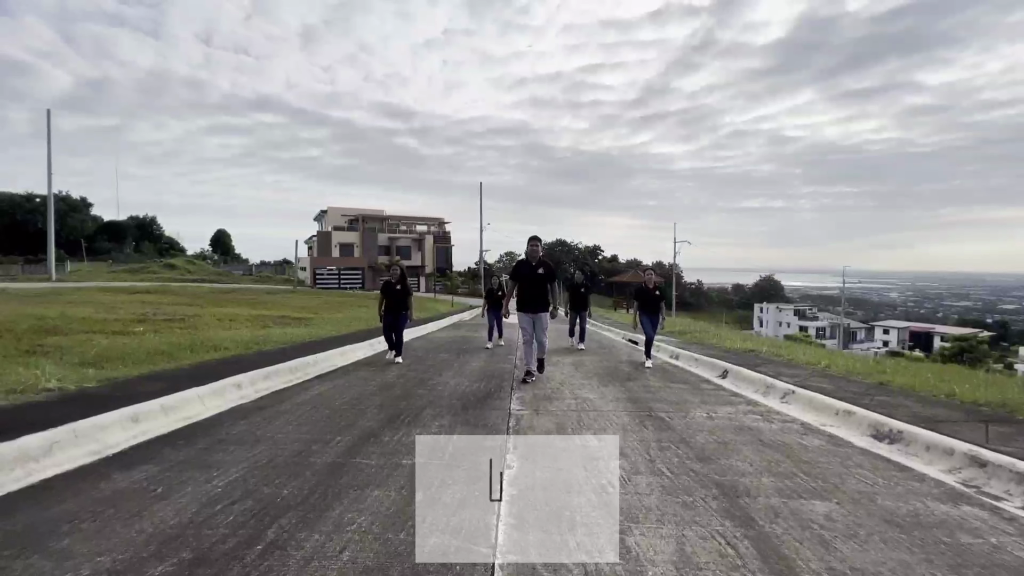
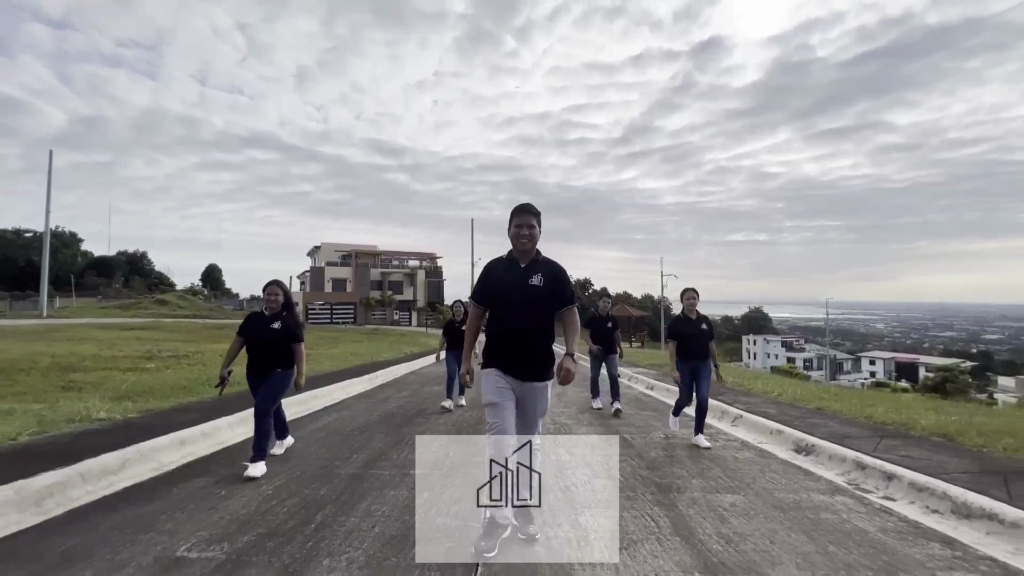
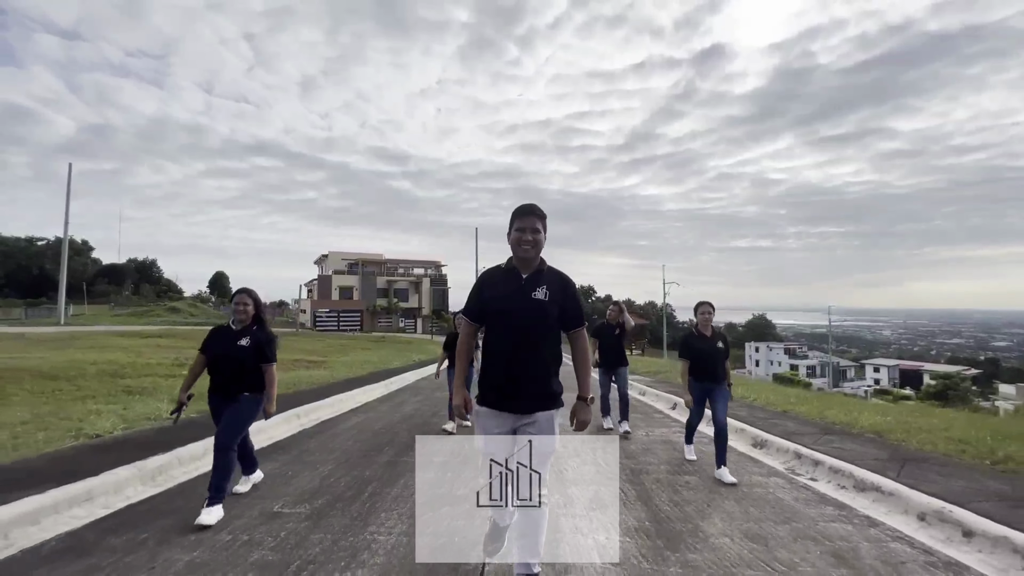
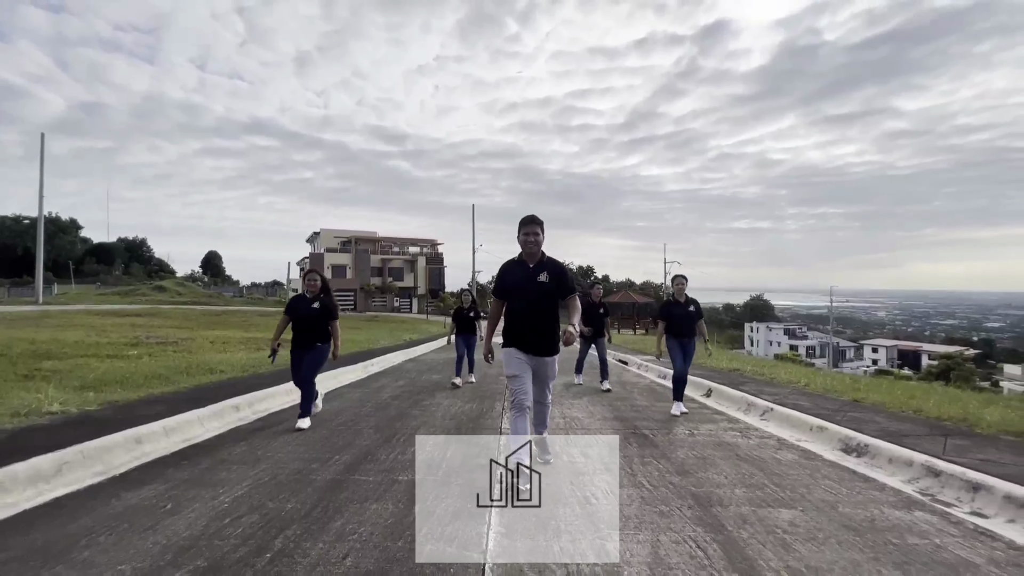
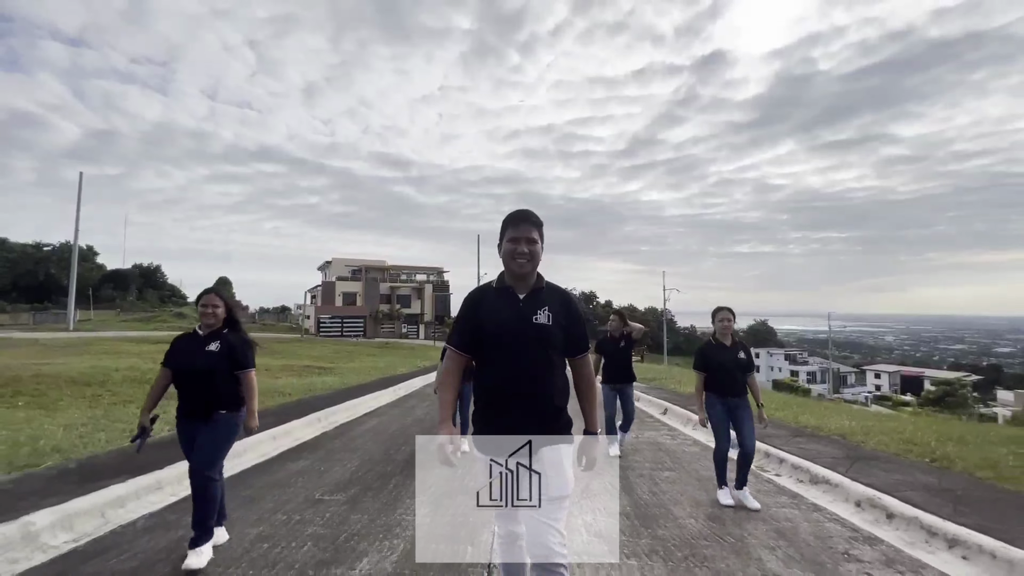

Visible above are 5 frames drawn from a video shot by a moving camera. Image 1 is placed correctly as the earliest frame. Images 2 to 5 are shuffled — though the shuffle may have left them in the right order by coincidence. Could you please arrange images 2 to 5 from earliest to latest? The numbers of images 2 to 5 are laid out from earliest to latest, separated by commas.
4, 2, 3, 5
